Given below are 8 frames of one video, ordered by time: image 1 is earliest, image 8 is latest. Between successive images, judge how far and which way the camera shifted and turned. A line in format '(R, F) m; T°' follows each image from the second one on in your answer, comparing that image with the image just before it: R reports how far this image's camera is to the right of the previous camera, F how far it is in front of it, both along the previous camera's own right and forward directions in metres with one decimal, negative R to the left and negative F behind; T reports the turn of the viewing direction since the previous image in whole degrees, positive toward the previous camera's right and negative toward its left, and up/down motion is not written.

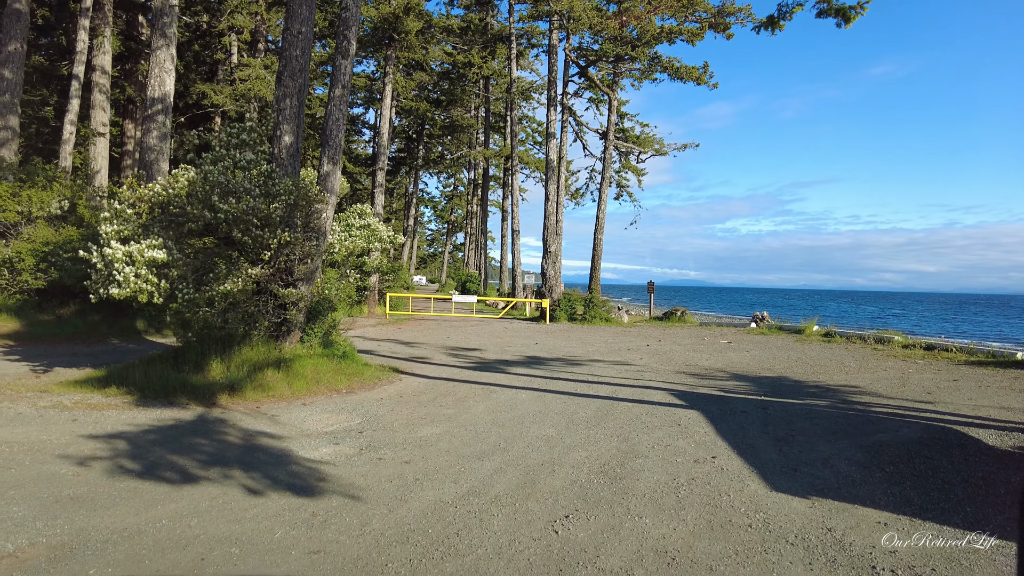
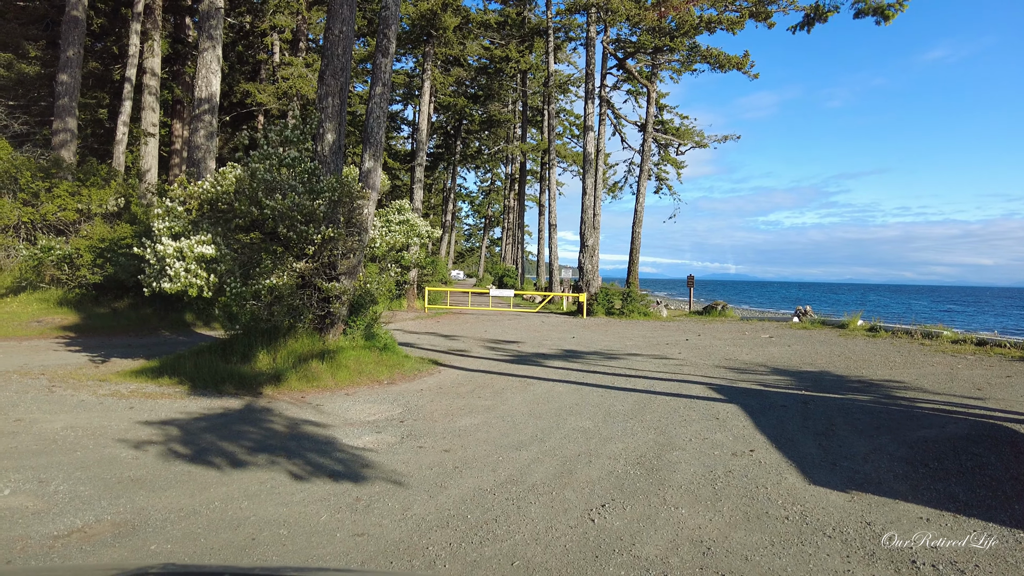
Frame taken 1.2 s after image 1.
(0.0, -0.1) m; -3°
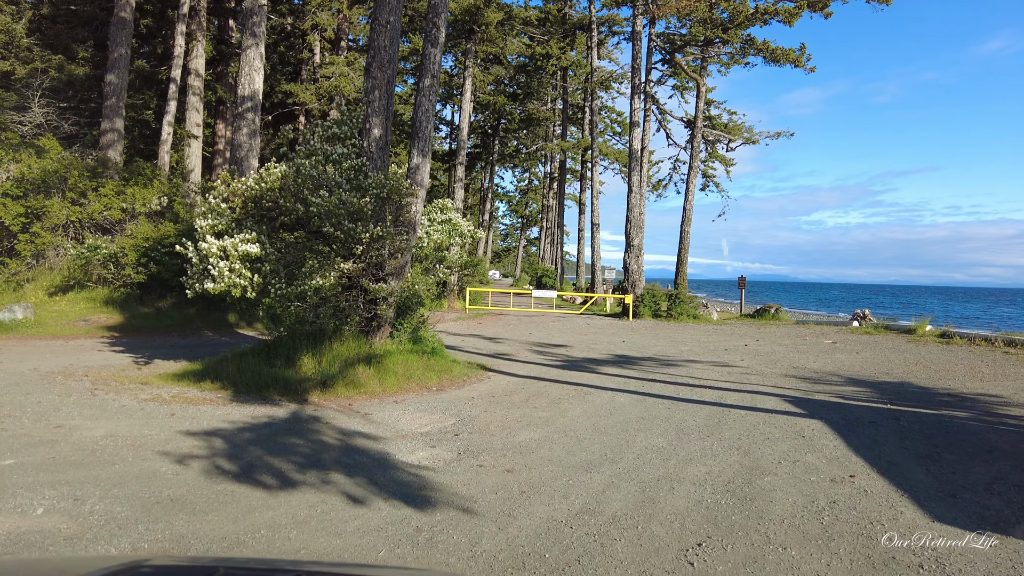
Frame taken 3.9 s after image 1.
(-0.3, +0.6) m; -3°
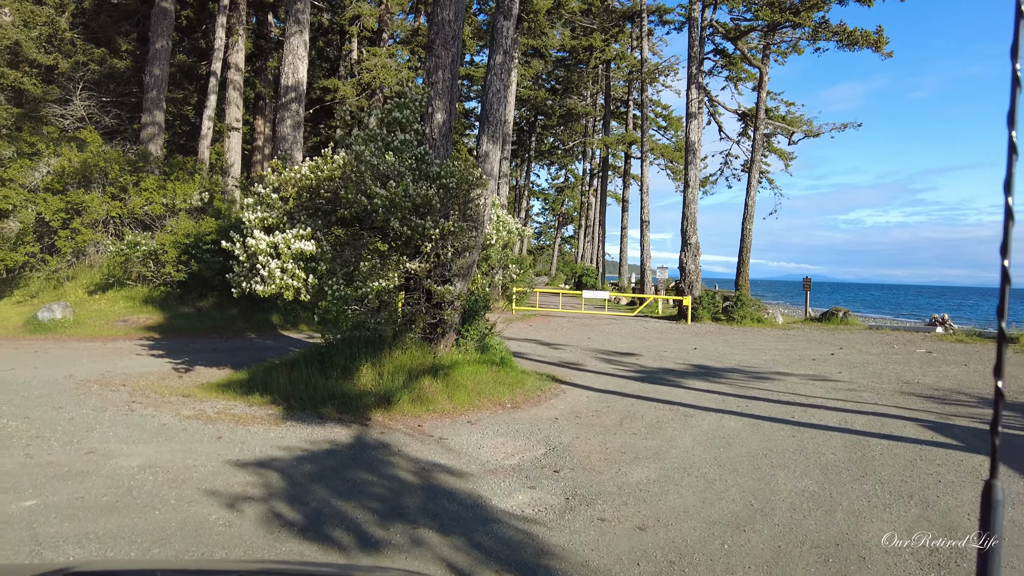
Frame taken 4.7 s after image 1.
(-0.7, +1.1) m; -3°
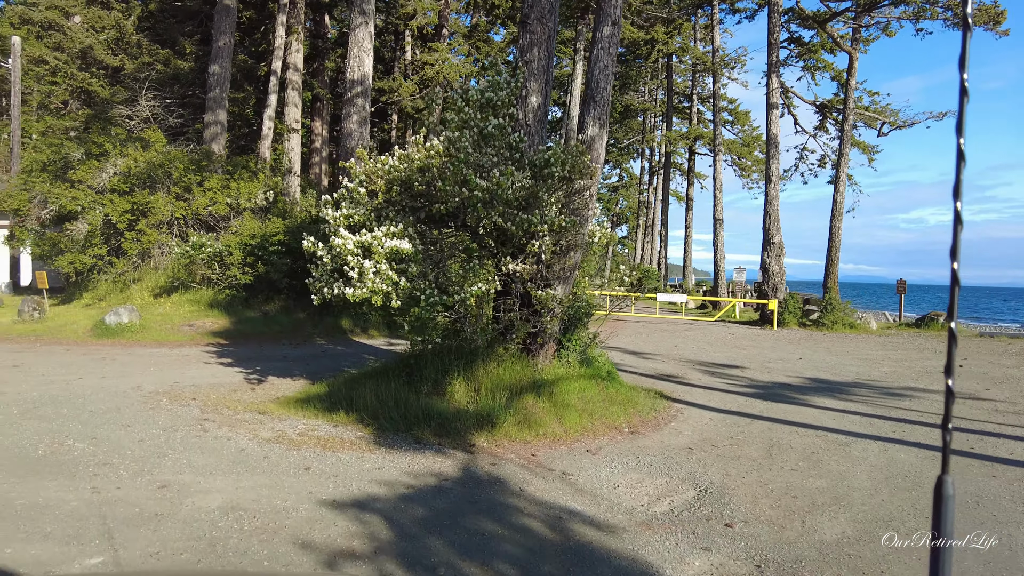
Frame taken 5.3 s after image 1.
(-0.7, +1.0) m; -4°
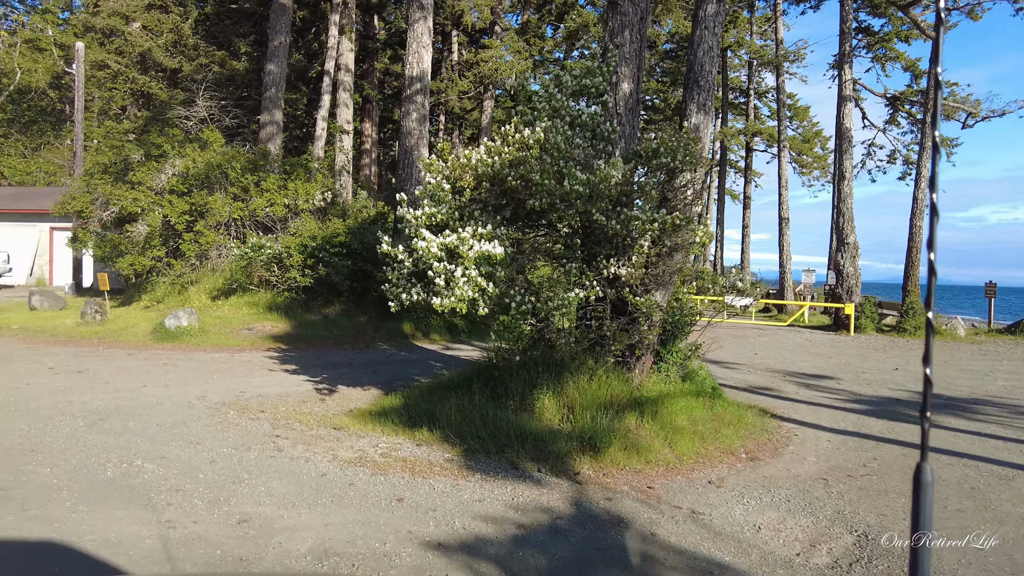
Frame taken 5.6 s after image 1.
(-0.6, +0.7) m; -3°
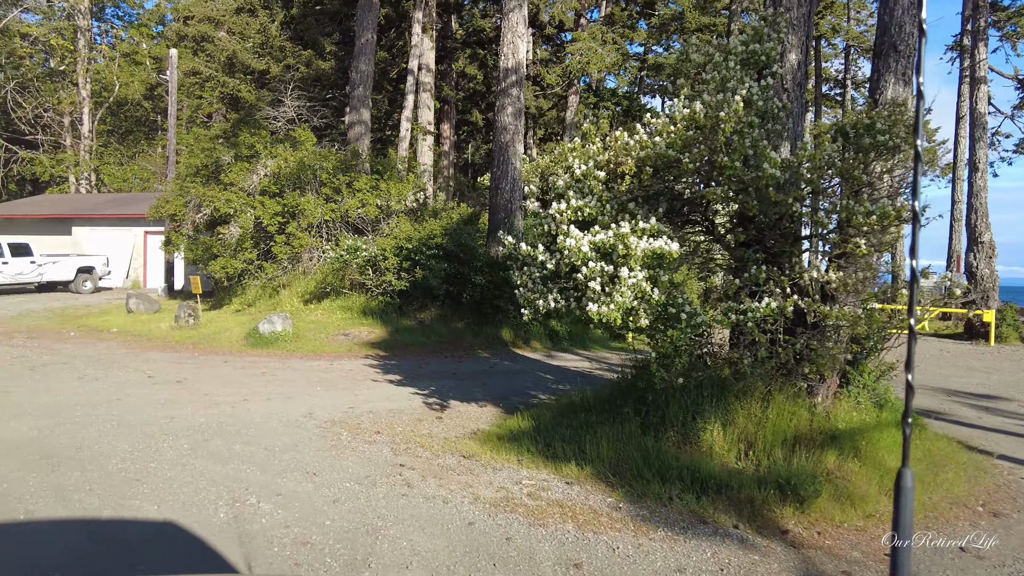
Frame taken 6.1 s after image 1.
(-0.8, +0.9) m; -6°
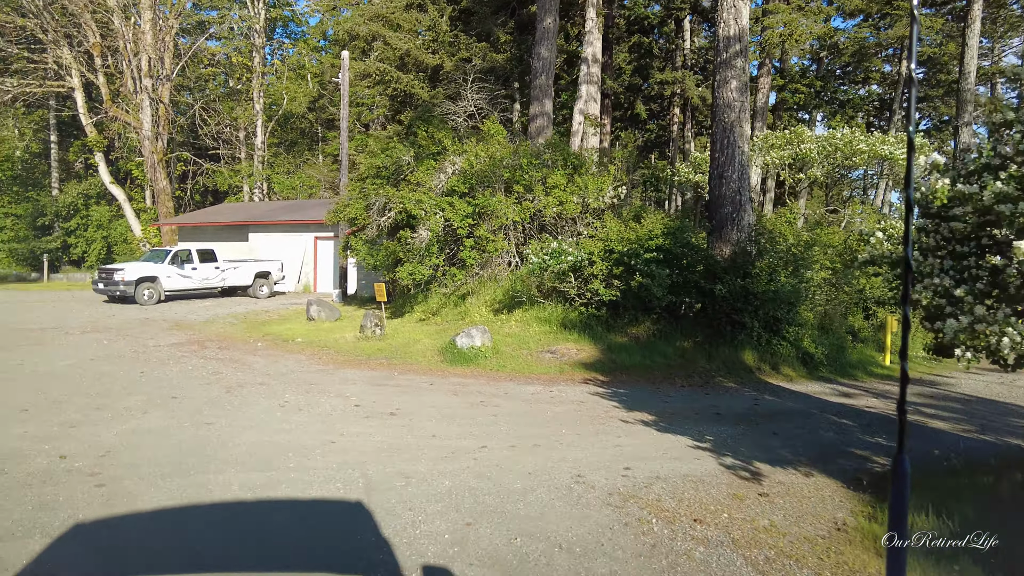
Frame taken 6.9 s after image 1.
(-1.6, +1.8) m; -11°
